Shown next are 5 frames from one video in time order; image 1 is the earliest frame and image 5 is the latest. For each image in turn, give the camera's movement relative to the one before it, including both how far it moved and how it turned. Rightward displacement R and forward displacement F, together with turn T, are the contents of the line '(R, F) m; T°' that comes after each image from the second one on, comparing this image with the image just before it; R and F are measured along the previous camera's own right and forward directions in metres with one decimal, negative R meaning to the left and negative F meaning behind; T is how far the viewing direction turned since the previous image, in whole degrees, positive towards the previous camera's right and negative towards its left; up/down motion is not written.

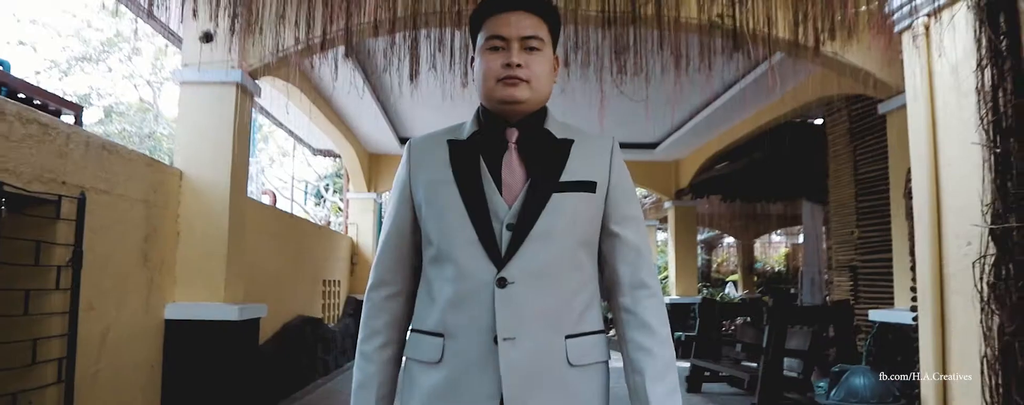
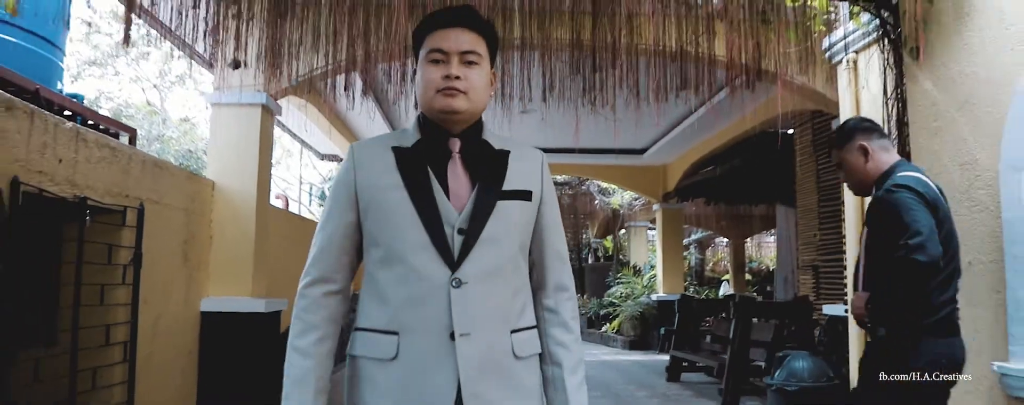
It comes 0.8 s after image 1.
(+0.1, -0.5) m; 0°
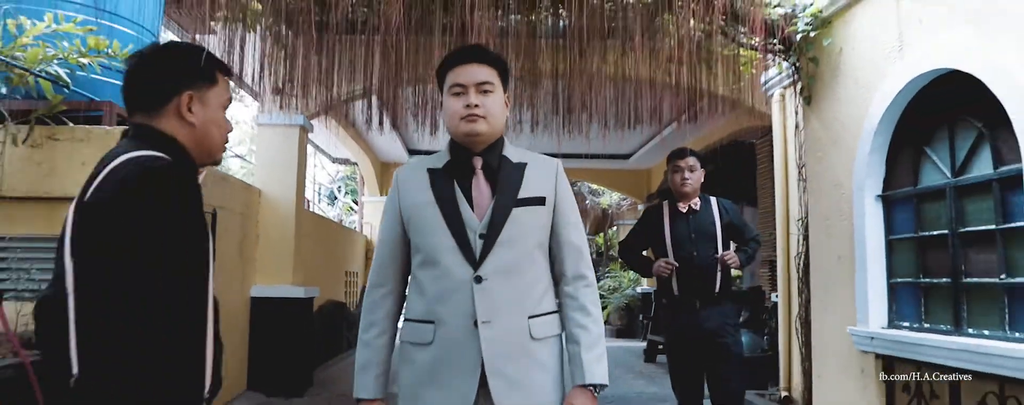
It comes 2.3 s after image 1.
(0.0, -0.8) m; 0°
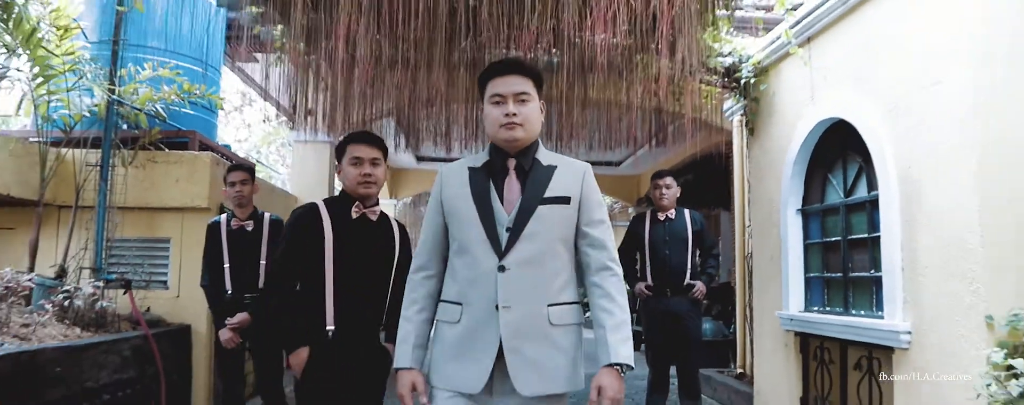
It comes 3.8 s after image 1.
(0.0, -0.8) m; 0°
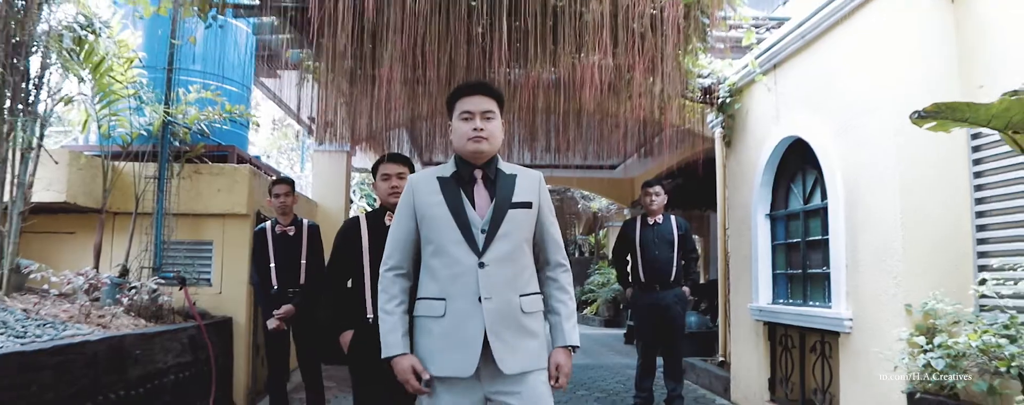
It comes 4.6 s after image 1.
(0.0, -0.5) m; 0°
